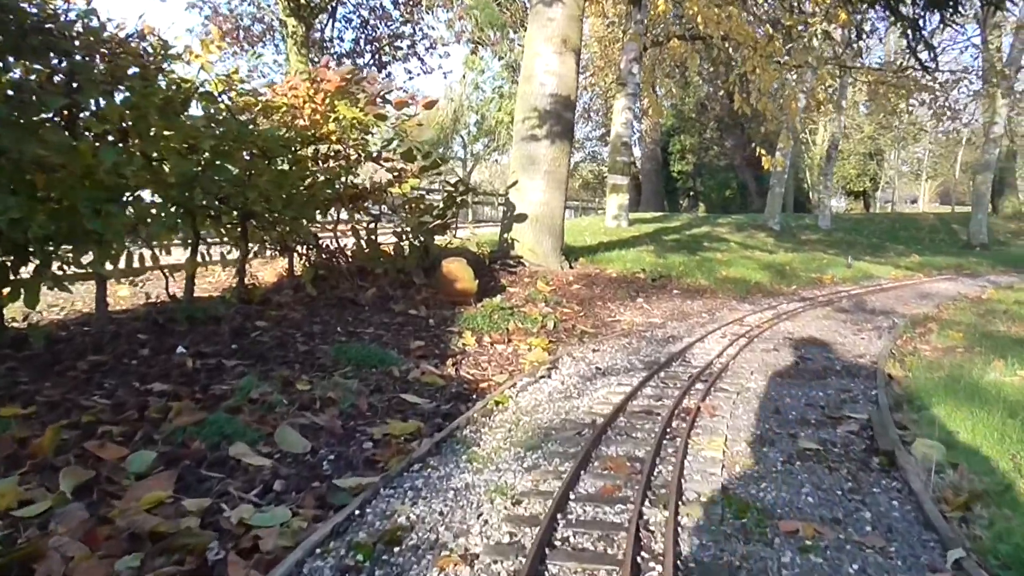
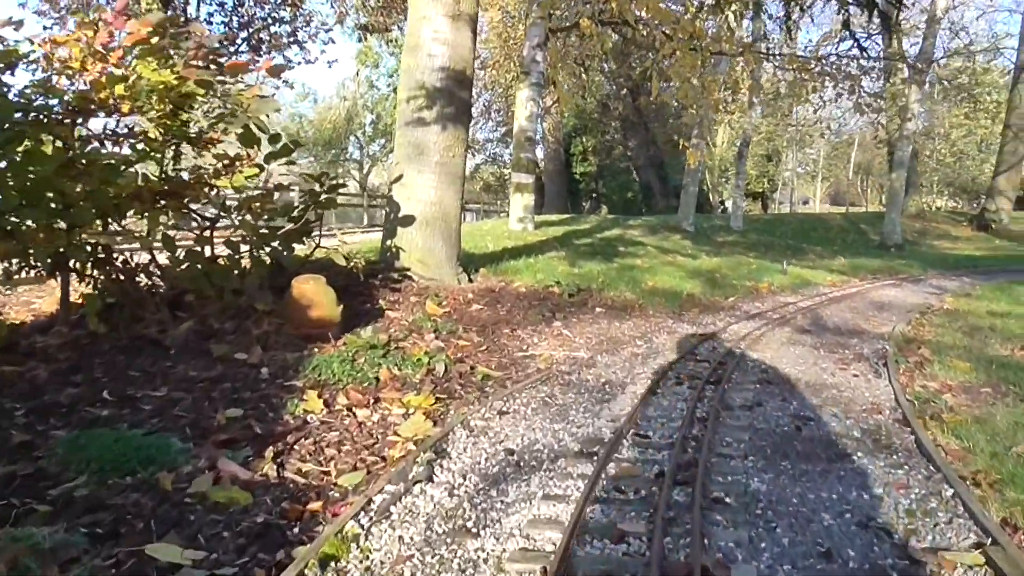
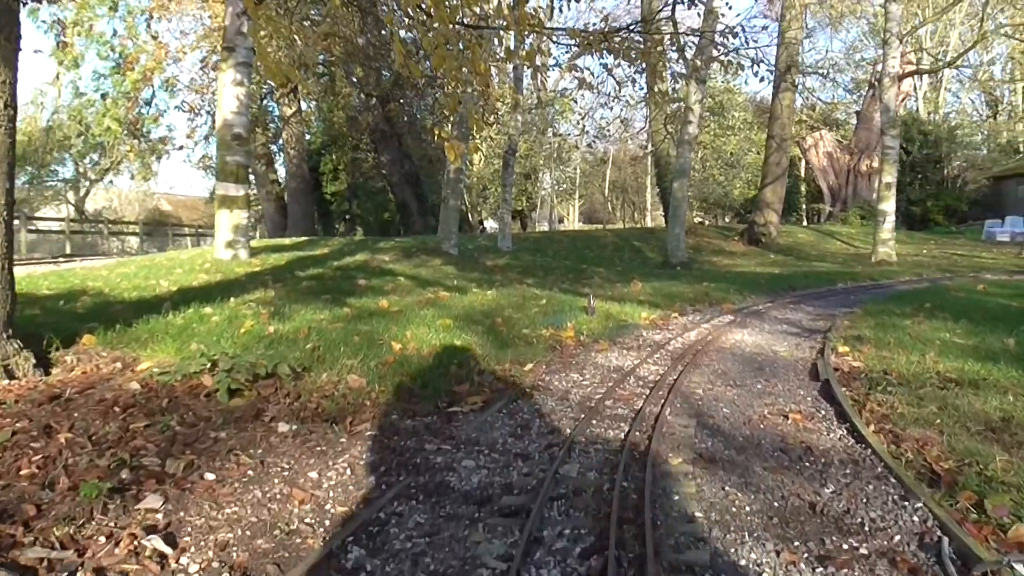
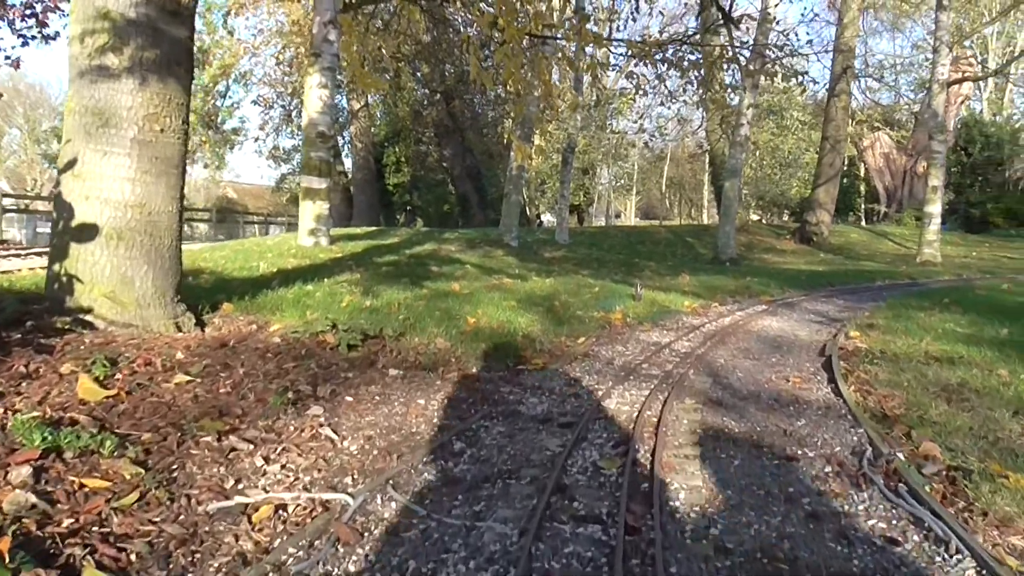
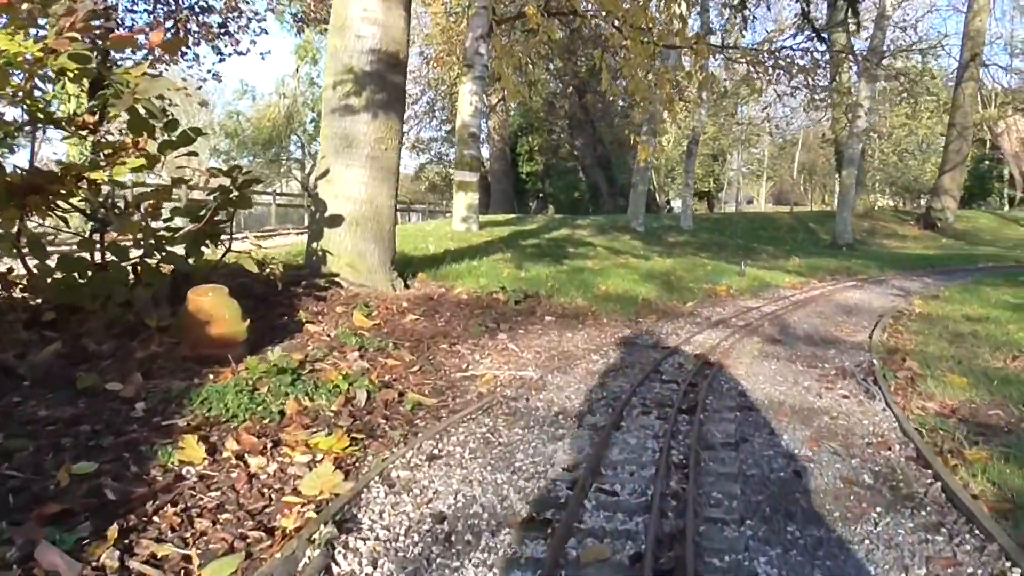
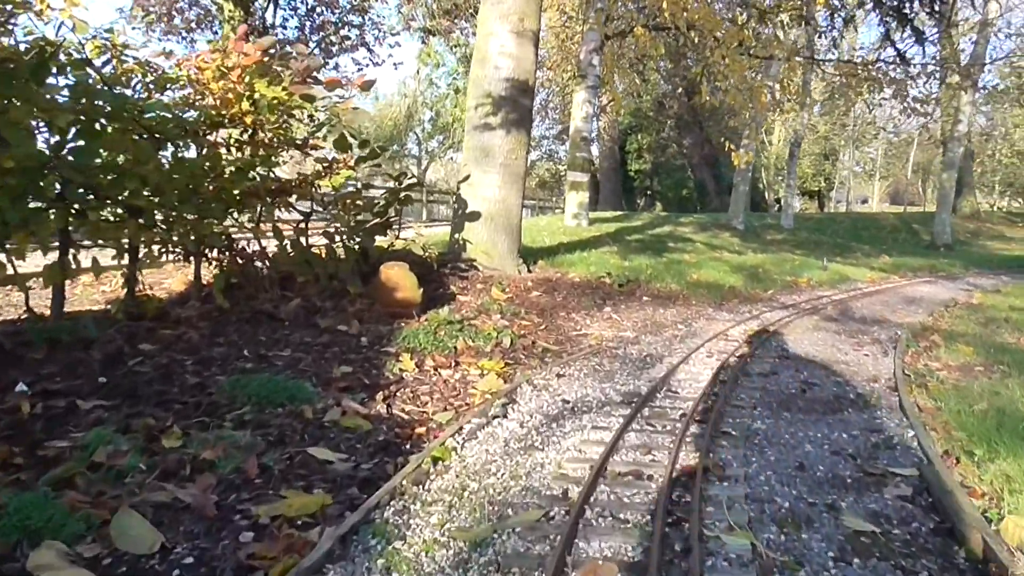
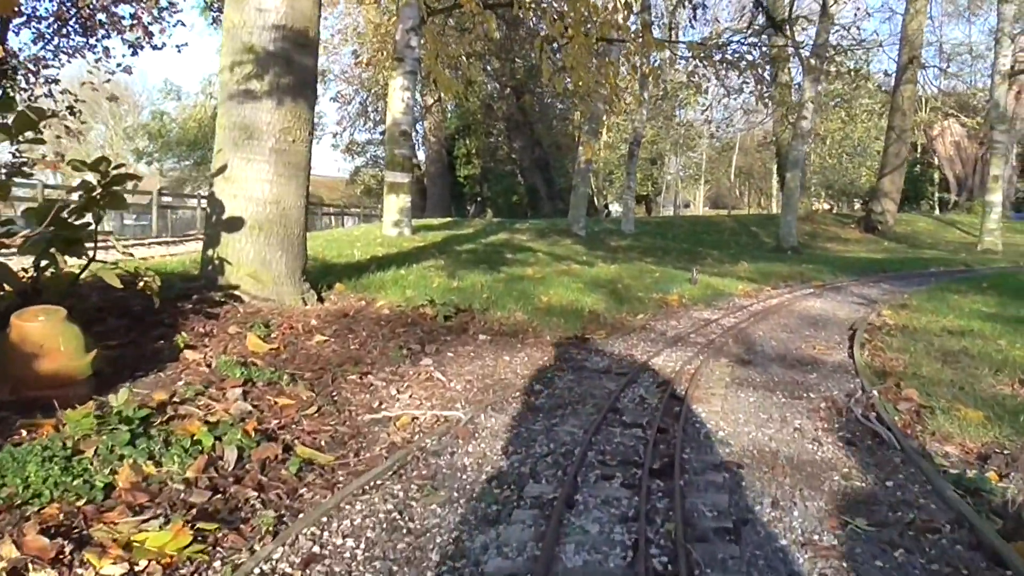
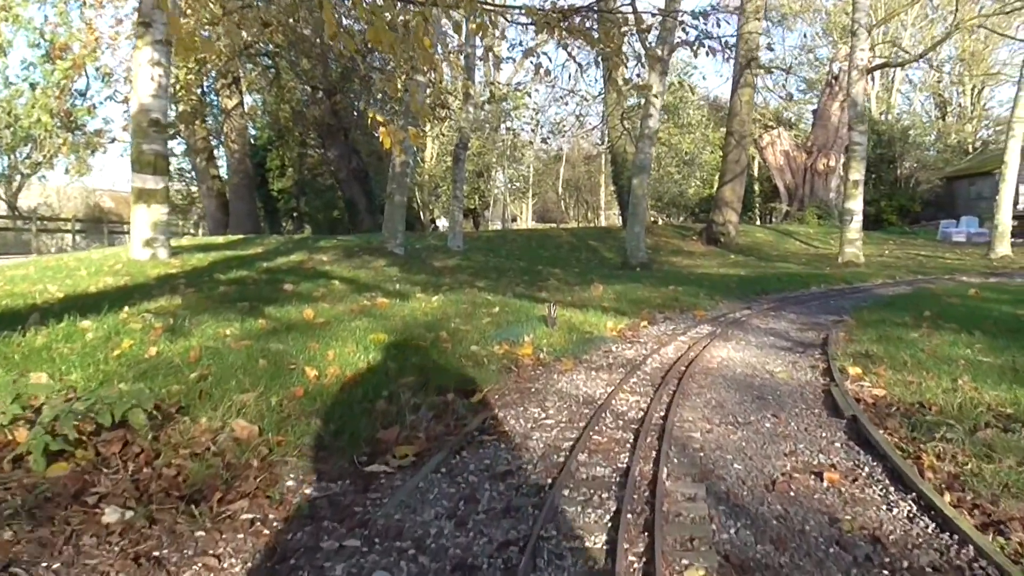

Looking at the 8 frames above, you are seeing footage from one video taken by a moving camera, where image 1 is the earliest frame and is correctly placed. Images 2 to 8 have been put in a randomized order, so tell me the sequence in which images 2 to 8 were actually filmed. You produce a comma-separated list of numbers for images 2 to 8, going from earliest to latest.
6, 2, 5, 7, 4, 3, 8
